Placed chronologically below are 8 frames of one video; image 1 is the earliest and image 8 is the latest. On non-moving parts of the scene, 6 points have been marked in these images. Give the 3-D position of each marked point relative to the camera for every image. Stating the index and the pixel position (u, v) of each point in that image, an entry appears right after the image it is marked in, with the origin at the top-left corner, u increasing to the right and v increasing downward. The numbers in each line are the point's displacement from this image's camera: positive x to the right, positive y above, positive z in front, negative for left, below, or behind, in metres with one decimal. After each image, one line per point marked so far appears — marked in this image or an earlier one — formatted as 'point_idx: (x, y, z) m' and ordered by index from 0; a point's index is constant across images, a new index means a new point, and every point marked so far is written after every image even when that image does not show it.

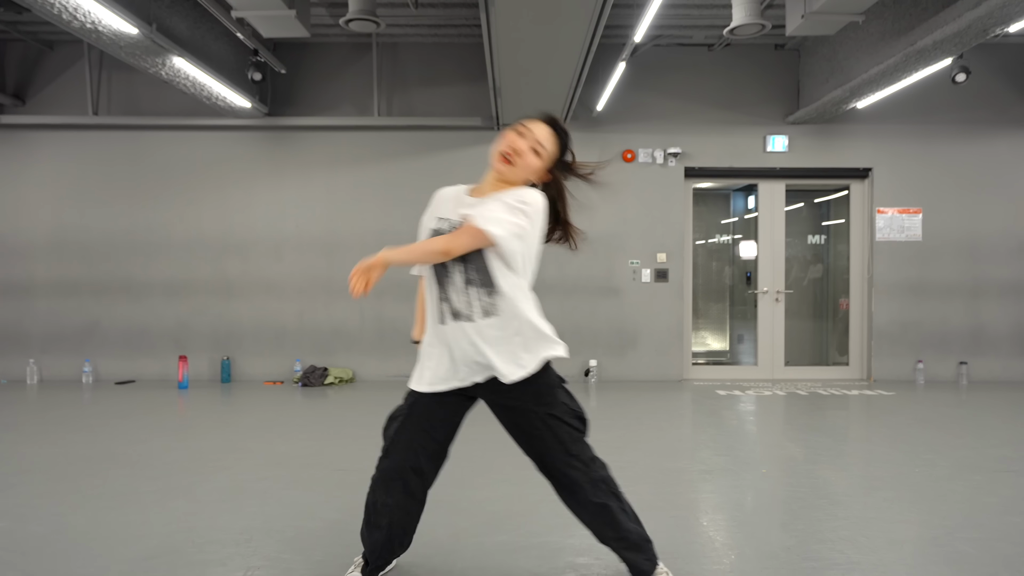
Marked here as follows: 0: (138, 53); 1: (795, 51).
0: (-2.4, +1.5, +4.5) m
1: (+2.6, +2.2, +6.6) m
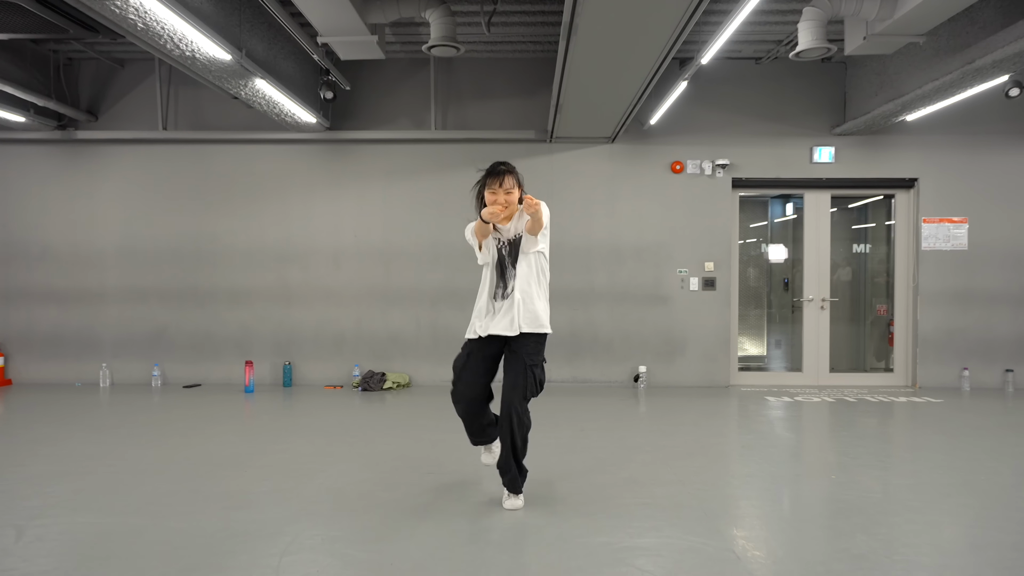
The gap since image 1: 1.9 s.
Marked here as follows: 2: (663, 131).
0: (-1.9, +1.4, +4.8) m
1: (+3.1, +2.1, +6.7) m
2: (+1.4, +1.5, +6.7) m
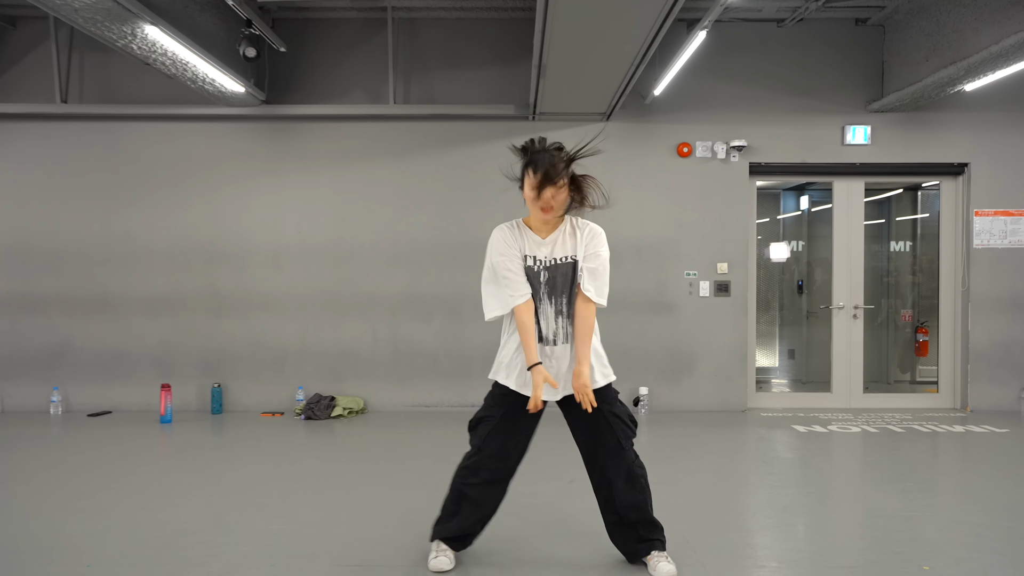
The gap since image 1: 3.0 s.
0: (-2.1, +1.4, +3.6) m
1: (+2.9, +2.1, +5.6) m
2: (+1.2, +1.4, +5.6) m
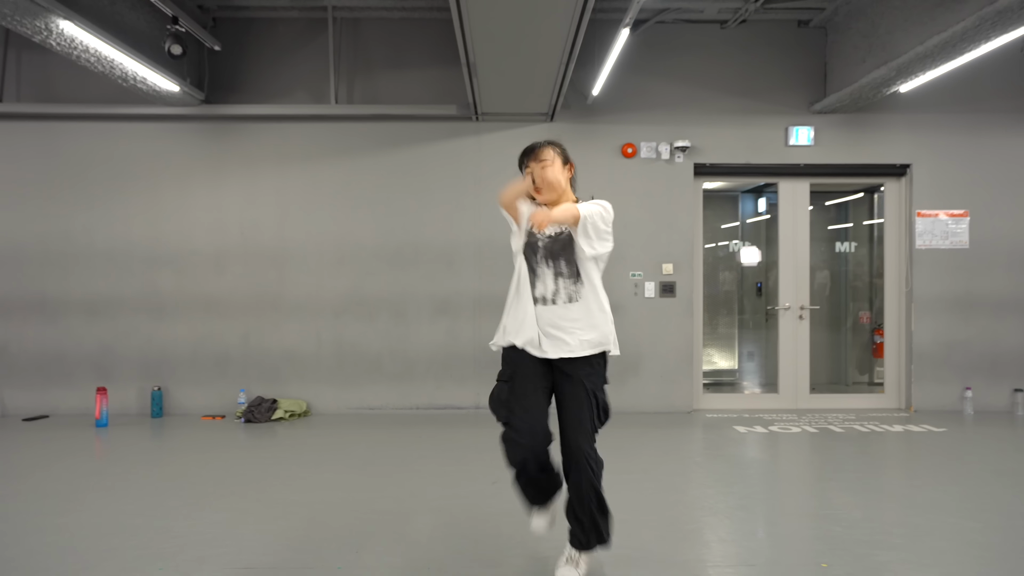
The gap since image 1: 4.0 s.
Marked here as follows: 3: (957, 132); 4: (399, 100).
0: (-2.5, +1.4, +3.6) m
1: (+2.5, +2.1, +5.7) m
2: (+0.8, +1.4, +5.6) m
3: (+3.6, +1.2, +5.7) m
4: (-0.9, +1.5, +5.6) m
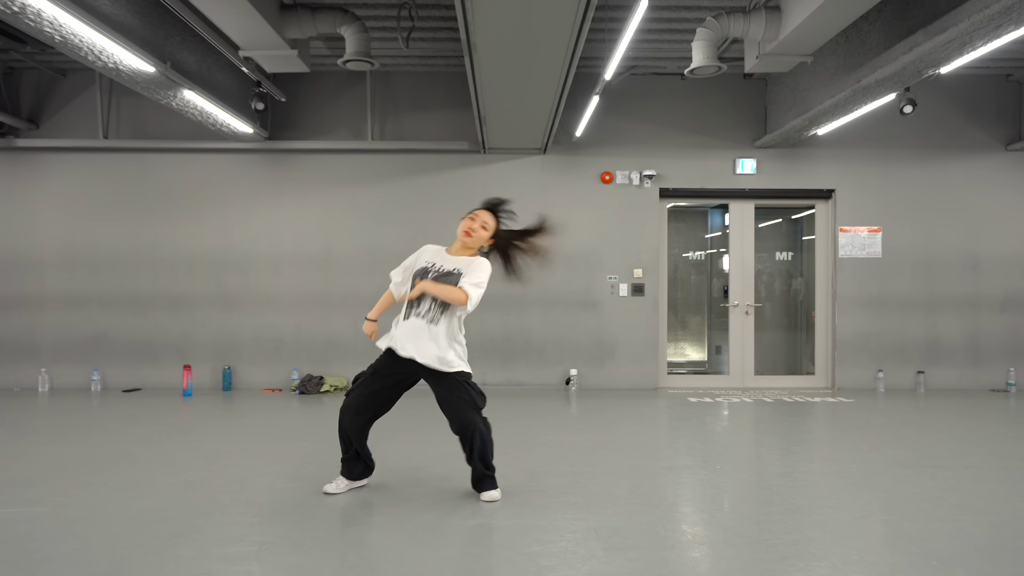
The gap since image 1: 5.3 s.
0: (-2.5, +1.4, +4.9) m
1: (+2.5, +2.1, +7.0) m
2: (+0.8, +1.4, +7.0) m
3: (+3.6, +1.2, +7.1) m
4: (-0.9, +1.5, +7.0) m
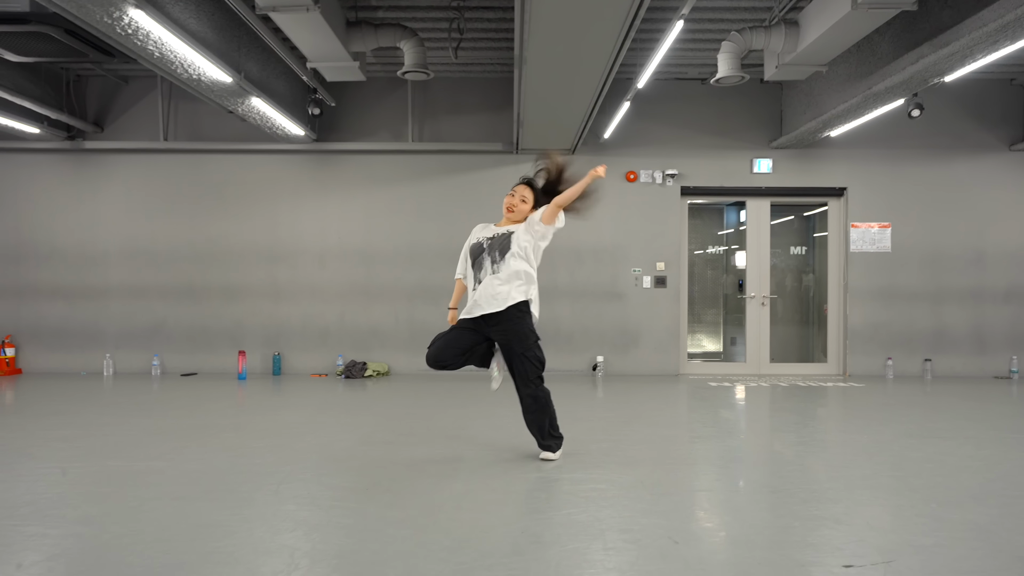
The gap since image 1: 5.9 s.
0: (-2.2, +1.5, +5.4) m
1: (+2.8, +2.1, +7.5) m
2: (+1.1, +1.5, +7.5) m
3: (+3.9, +1.3, +7.5) m
4: (-0.6, +1.6, +7.4) m
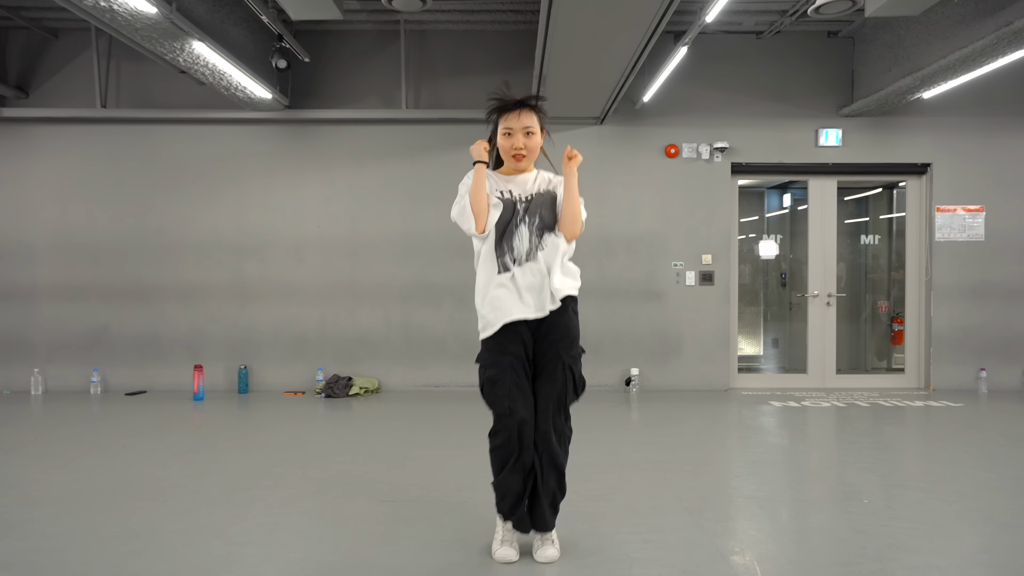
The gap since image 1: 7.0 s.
0: (-2.1, +1.5, +4.1) m
1: (+2.9, +2.2, +6.2) m
2: (+1.2, +1.5, +6.2) m
3: (+4.0, +1.3, +6.2) m
4: (-0.4, +1.6, +6.1) m
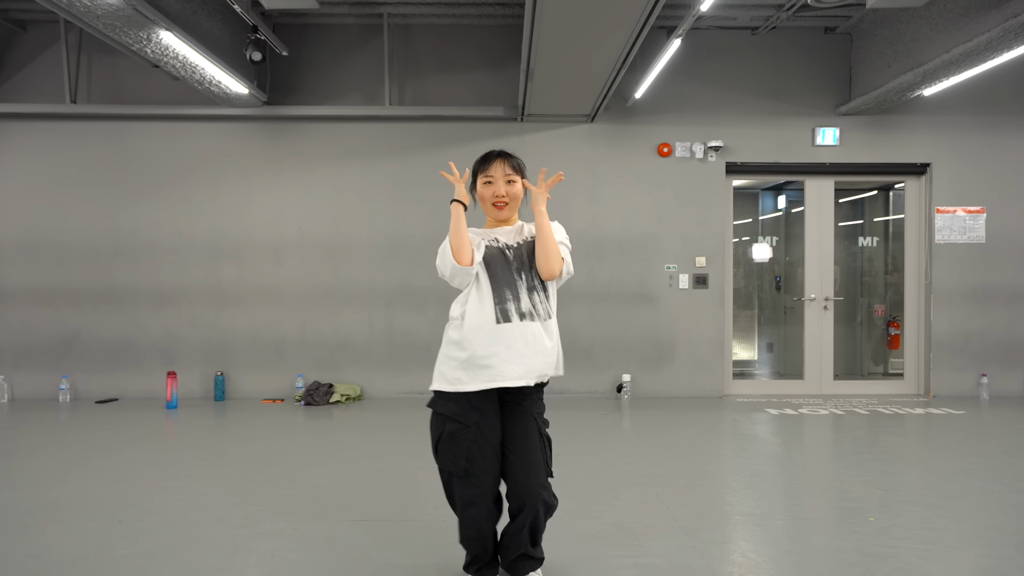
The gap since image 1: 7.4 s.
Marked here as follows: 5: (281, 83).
0: (-2.2, +1.5, +3.9) m
1: (+2.8, +2.1, +6.0) m
2: (+1.1, +1.5, +6.0) m
3: (+3.9, +1.3, +6.0) m
4: (-0.5, +1.6, +5.9) m
5: (-1.9, +1.7, +5.8) m
